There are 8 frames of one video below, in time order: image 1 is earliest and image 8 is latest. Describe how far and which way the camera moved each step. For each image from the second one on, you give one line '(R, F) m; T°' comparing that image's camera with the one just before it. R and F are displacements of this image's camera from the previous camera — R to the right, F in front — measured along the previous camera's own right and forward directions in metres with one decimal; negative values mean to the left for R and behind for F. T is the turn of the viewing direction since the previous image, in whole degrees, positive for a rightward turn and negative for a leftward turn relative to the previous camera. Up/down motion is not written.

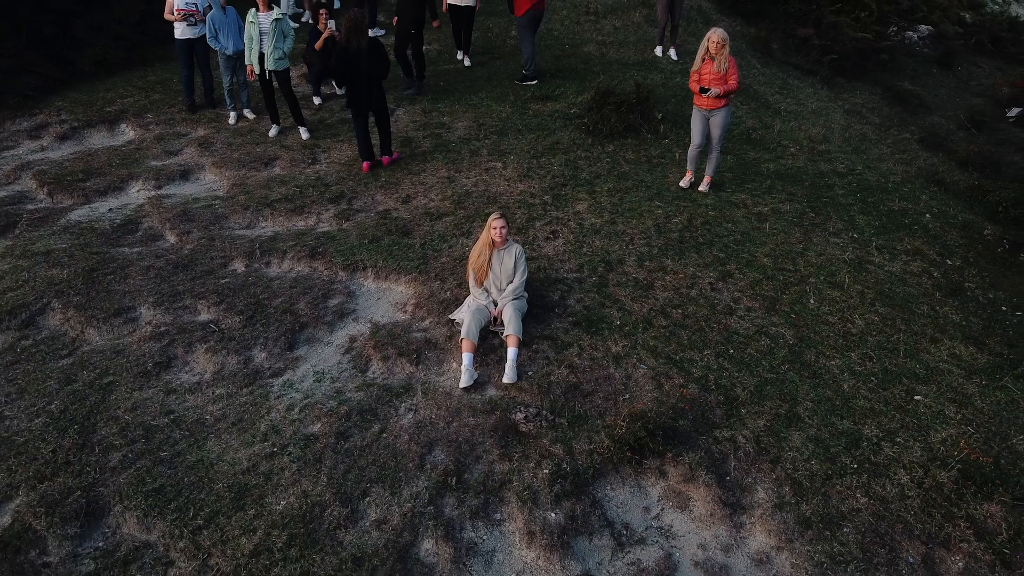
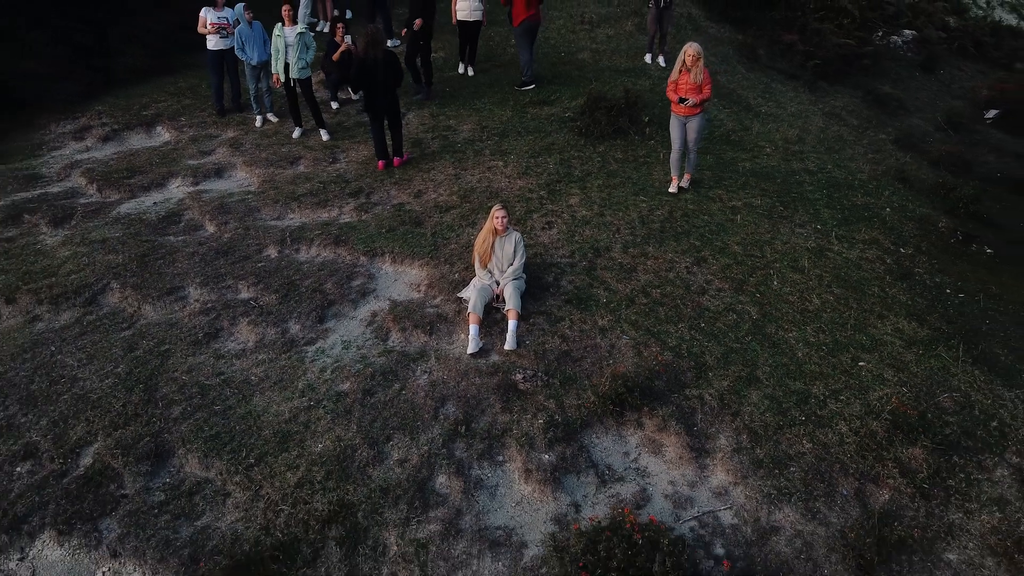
(0.0, -0.9) m; 0°
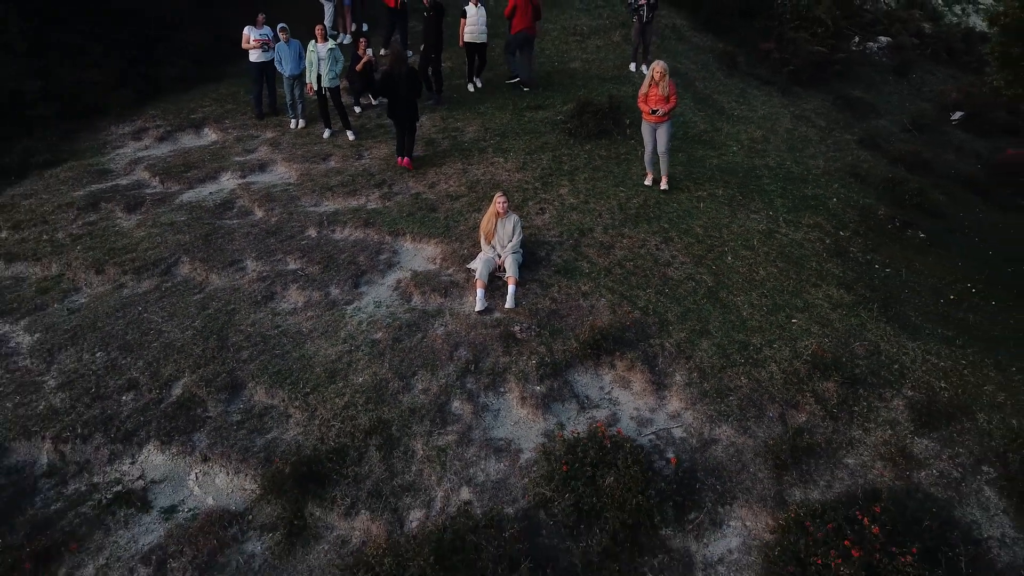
(0.0, -1.6) m; 0°
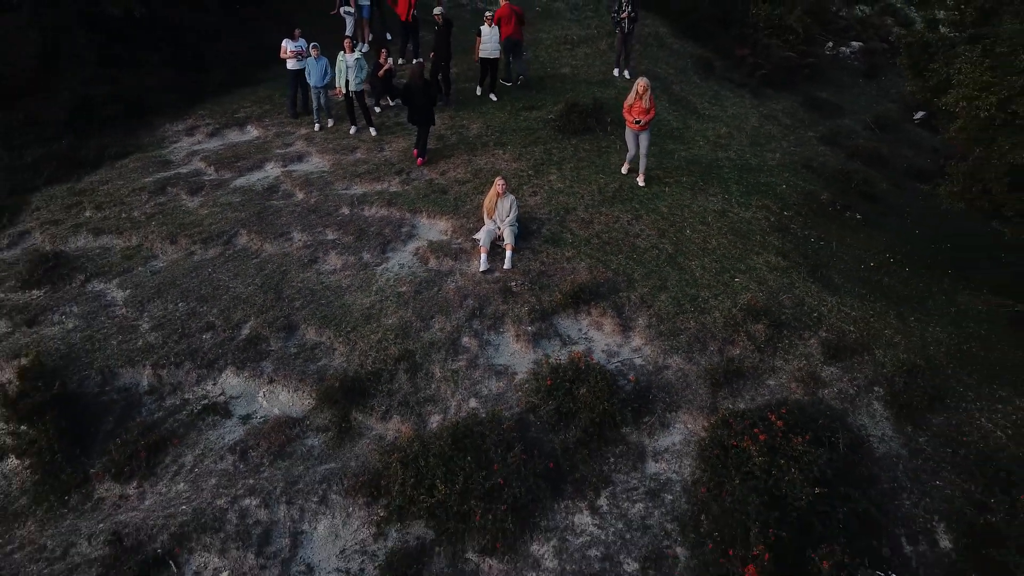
(0.0, -2.0) m; 0°
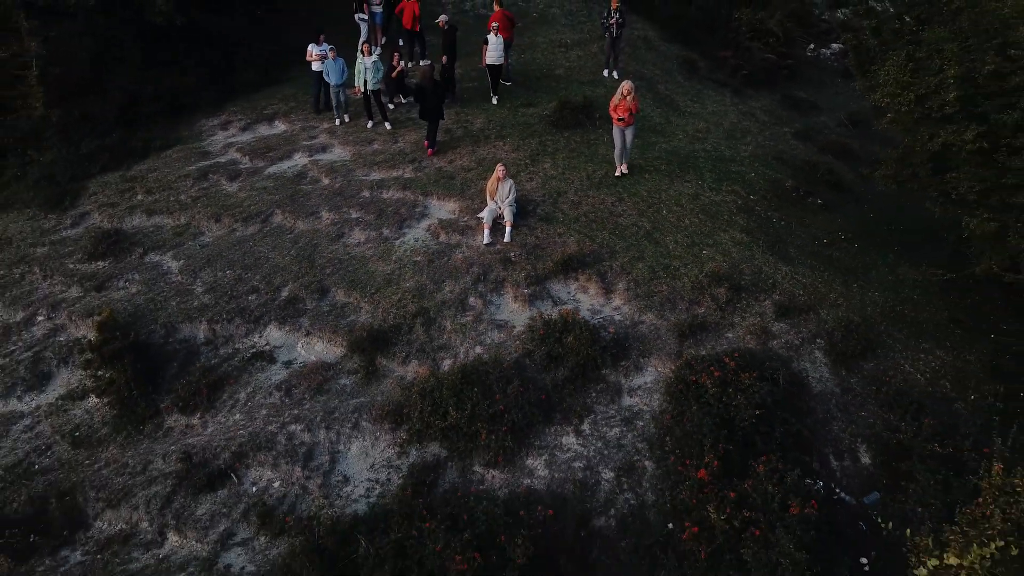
(0.0, -1.7) m; 0°
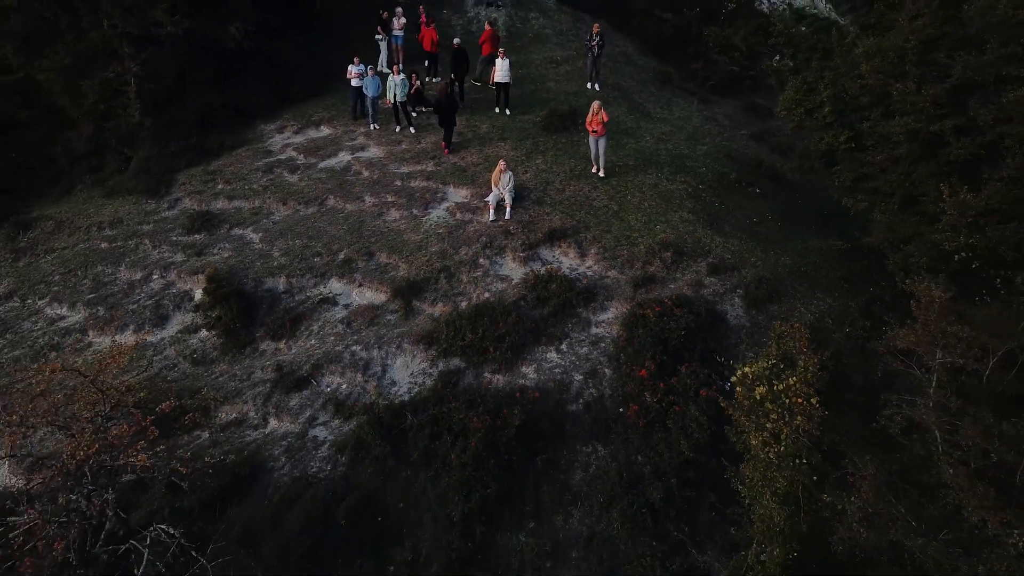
(0.0, -3.7) m; 0°
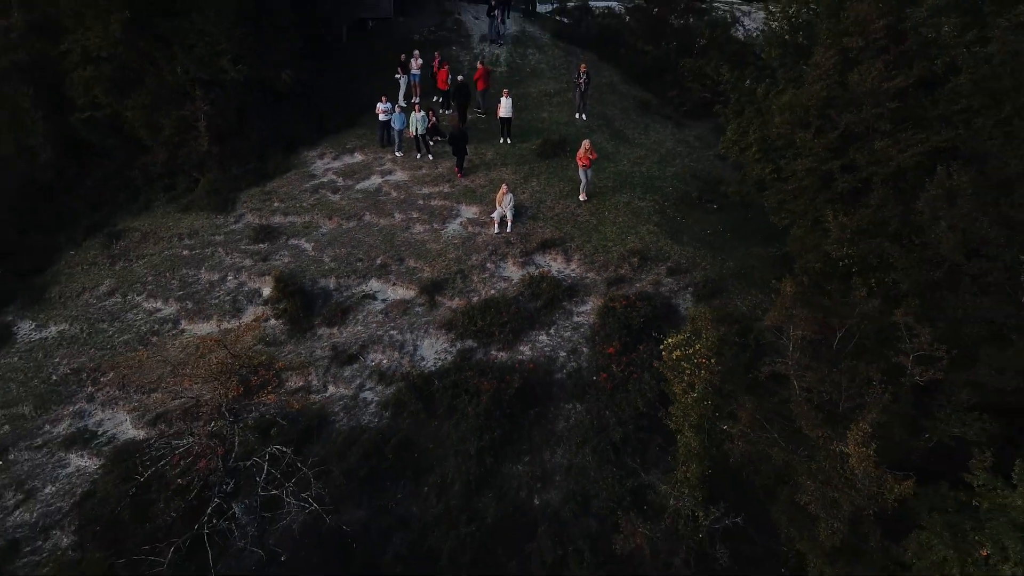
(0.0, -4.0) m; 0°
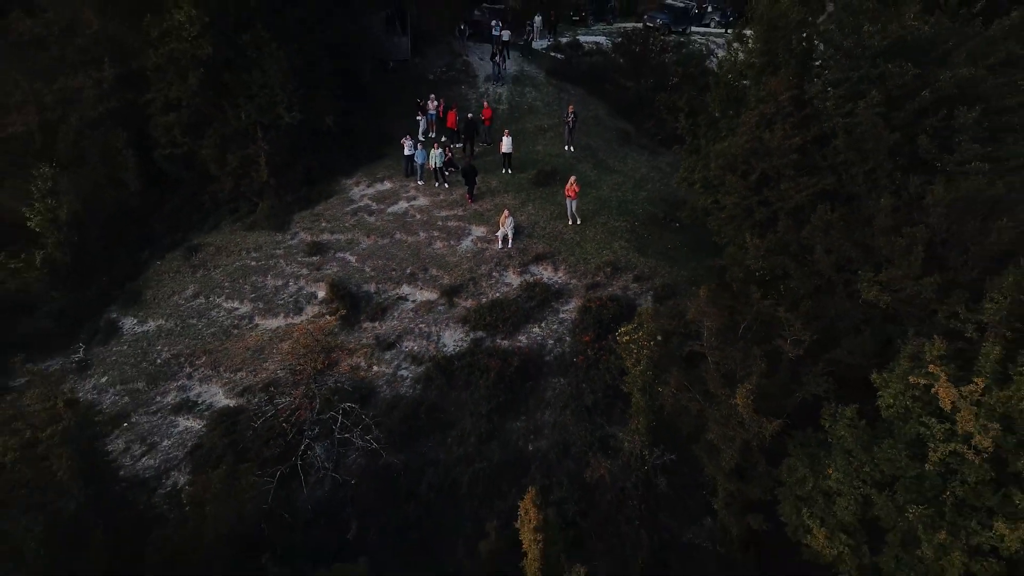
(0.0, -5.3) m; 0°
